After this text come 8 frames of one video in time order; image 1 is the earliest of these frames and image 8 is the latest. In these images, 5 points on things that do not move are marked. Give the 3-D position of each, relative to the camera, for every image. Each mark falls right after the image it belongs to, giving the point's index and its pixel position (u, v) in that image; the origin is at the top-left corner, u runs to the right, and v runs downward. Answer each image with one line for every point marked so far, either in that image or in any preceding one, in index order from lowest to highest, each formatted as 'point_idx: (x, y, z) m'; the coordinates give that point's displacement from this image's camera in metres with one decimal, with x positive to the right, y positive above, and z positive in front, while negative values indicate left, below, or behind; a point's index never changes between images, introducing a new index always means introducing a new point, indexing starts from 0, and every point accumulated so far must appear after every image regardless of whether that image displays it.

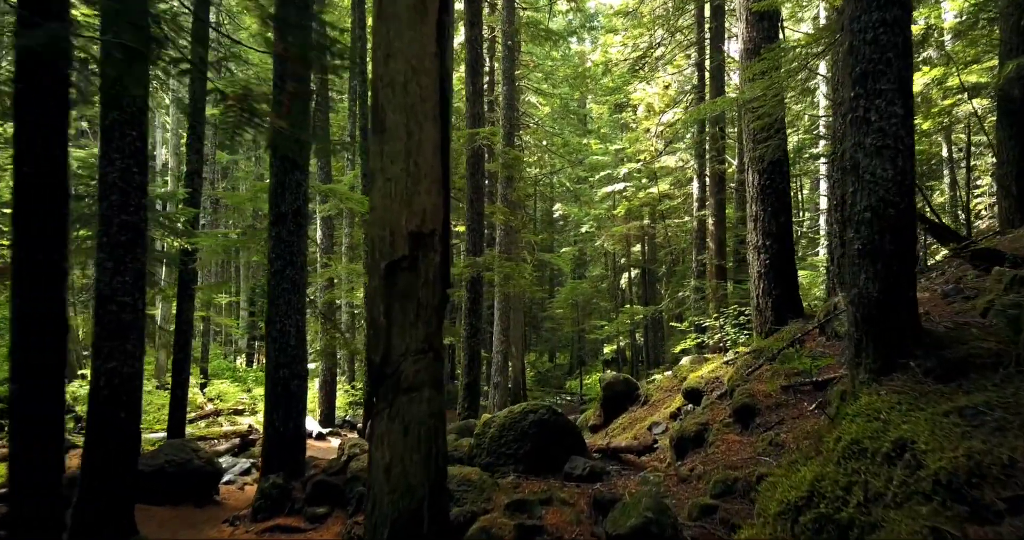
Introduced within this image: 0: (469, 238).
0: (-0.9, +0.6, +11.2) m
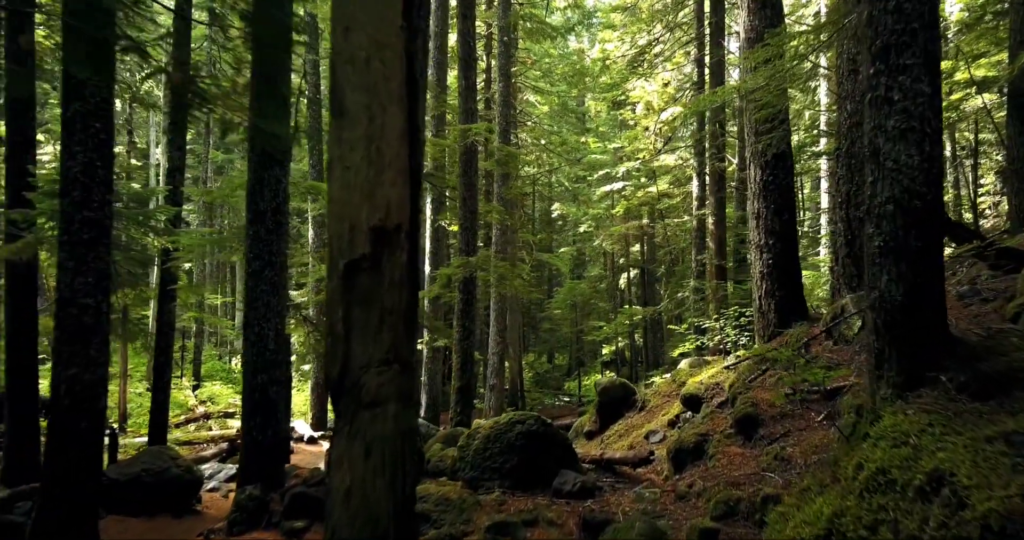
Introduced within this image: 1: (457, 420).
0: (-1.0, +0.6, +10.9) m
1: (-1.0, -2.8, +10.4) m
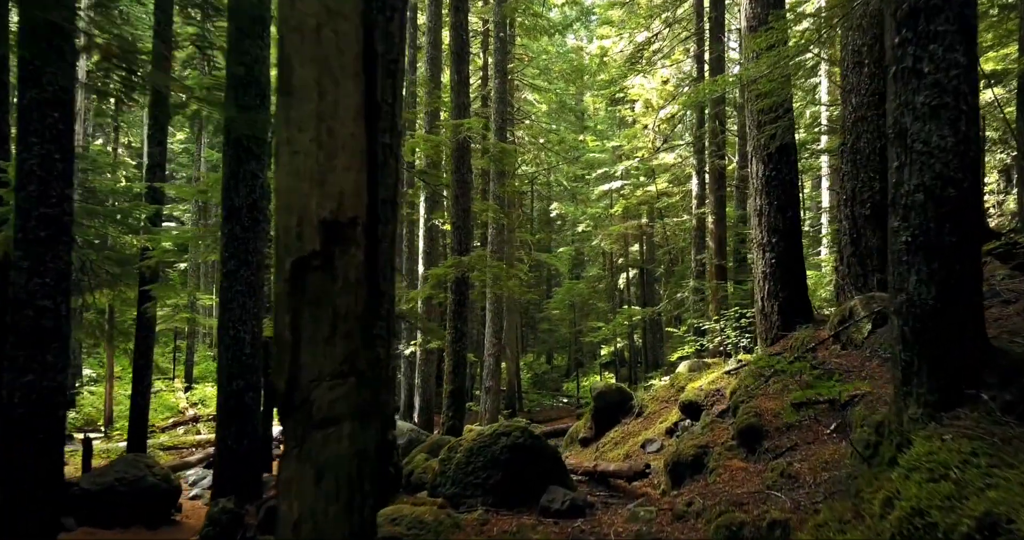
0: (-1.1, +0.6, +10.6) m
1: (-1.1, -2.8, +10.1) m
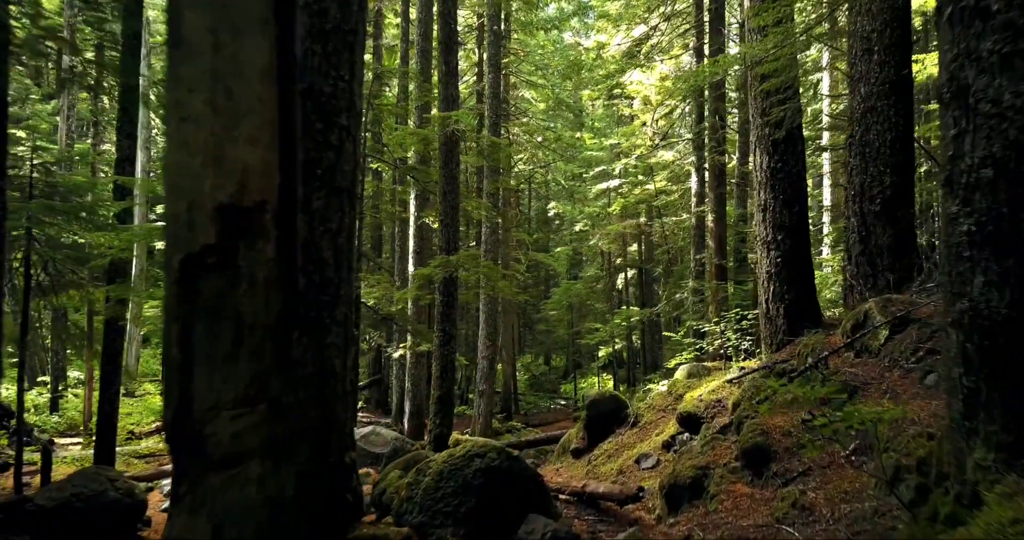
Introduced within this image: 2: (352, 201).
0: (-1.3, +0.6, +10.1) m
1: (-1.3, -2.8, +9.7) m
2: (-1.0, +0.4, +3.6) m
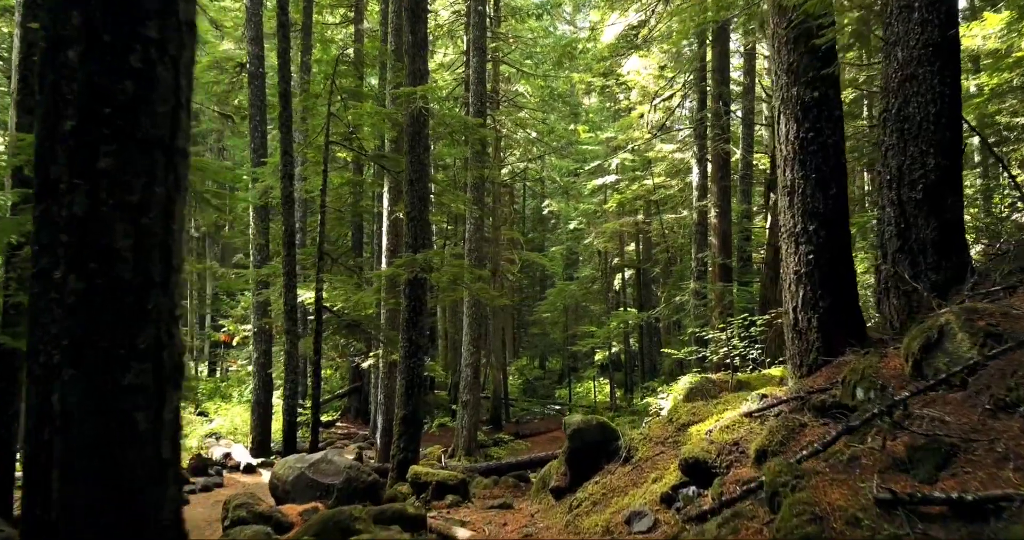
0: (-1.6, +0.6, +8.8) m
1: (-1.7, -2.8, +8.4) m
2: (-1.4, +0.4, +2.3) m
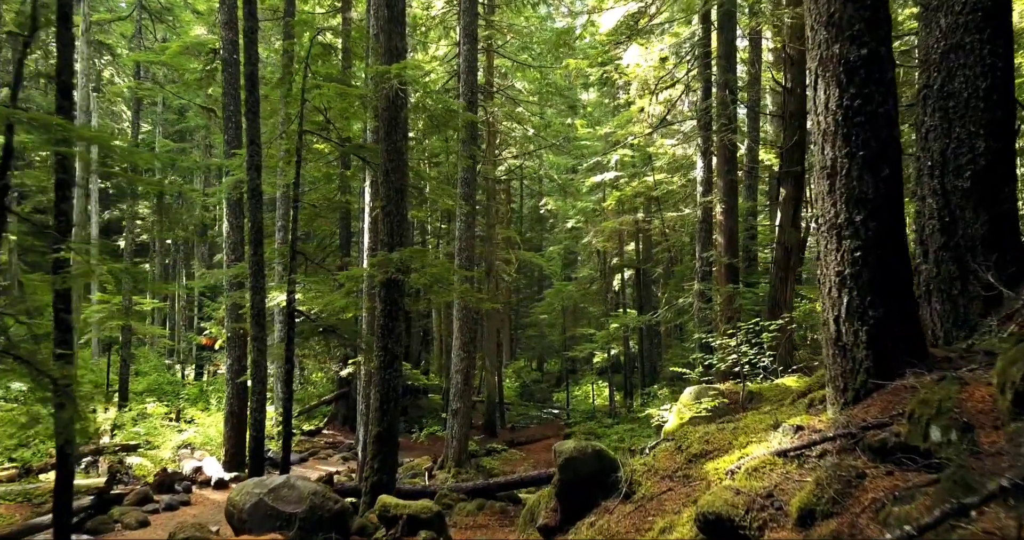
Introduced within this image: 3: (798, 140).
0: (-1.8, +0.6, +8.0) m
1: (-1.8, -2.8, +7.5) m
2: (-1.5, +0.4, +1.5) m
3: (+5.4, +2.5, +10.8) m
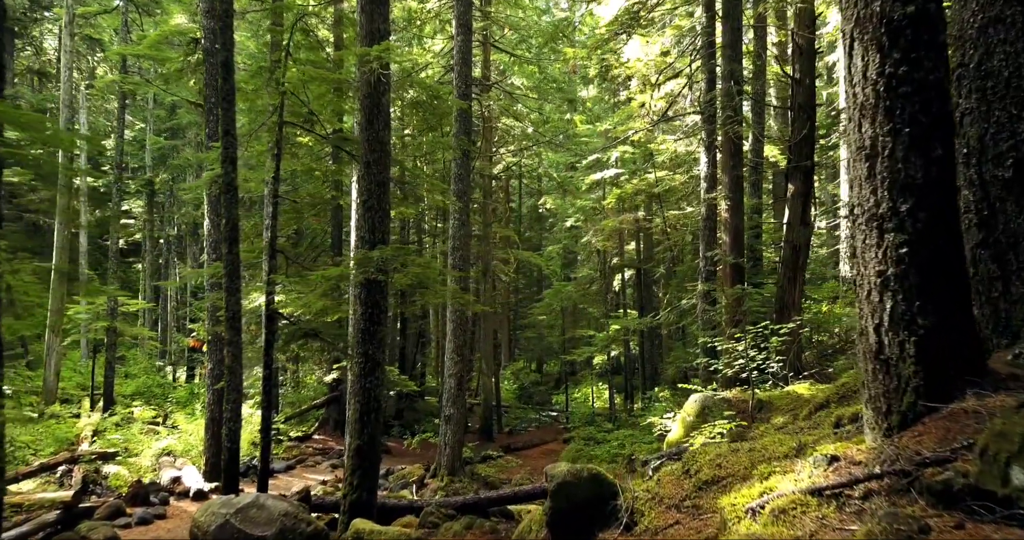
0: (-1.9, +0.6, +7.4) m
1: (-1.9, -2.8, +6.9) m
2: (-1.7, +0.4, +0.9) m
3: (+5.3, +2.5, +10.2) m
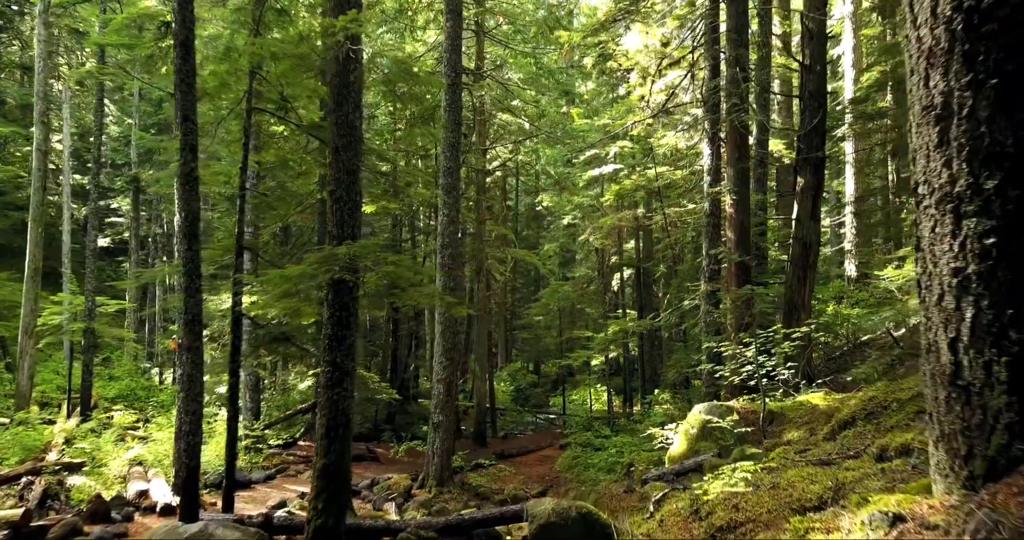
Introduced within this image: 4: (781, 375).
0: (-2.1, +0.6, +6.7) m
1: (-2.1, -2.8, +6.2) m
2: (-1.8, +0.5, +0.2) m
3: (+5.1, +2.5, +9.5) m
4: (+4.0, -1.6, +8.4) m
